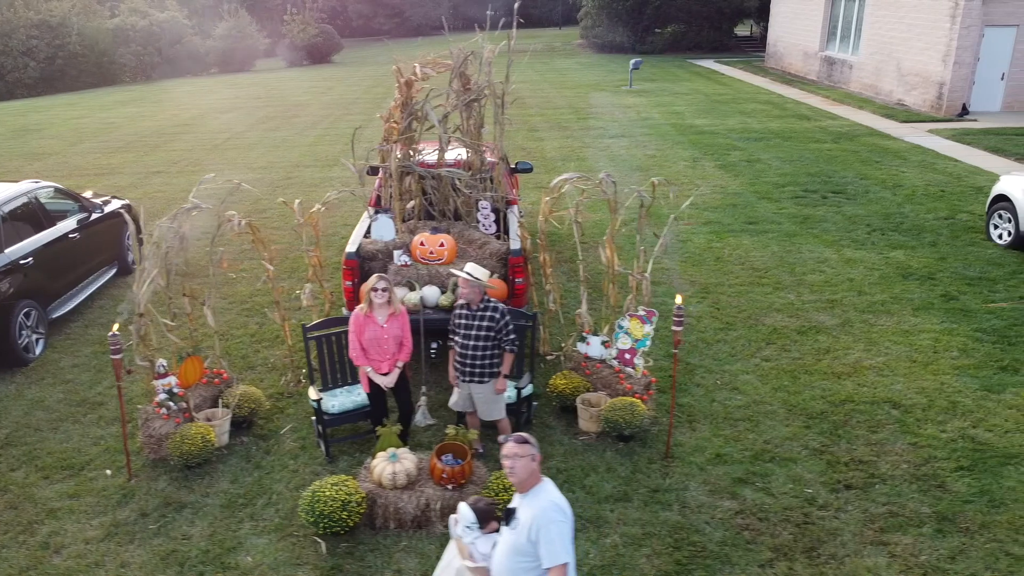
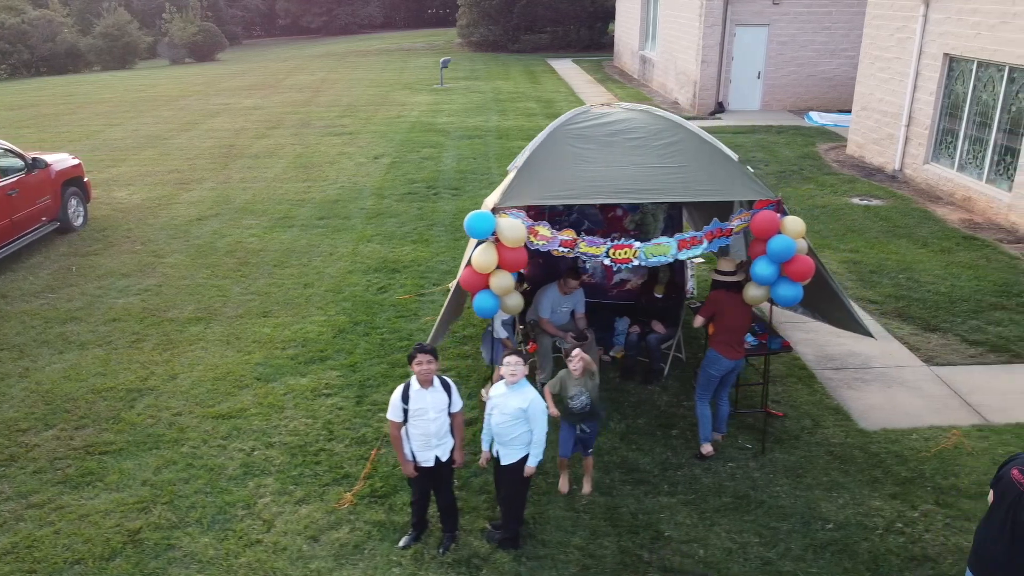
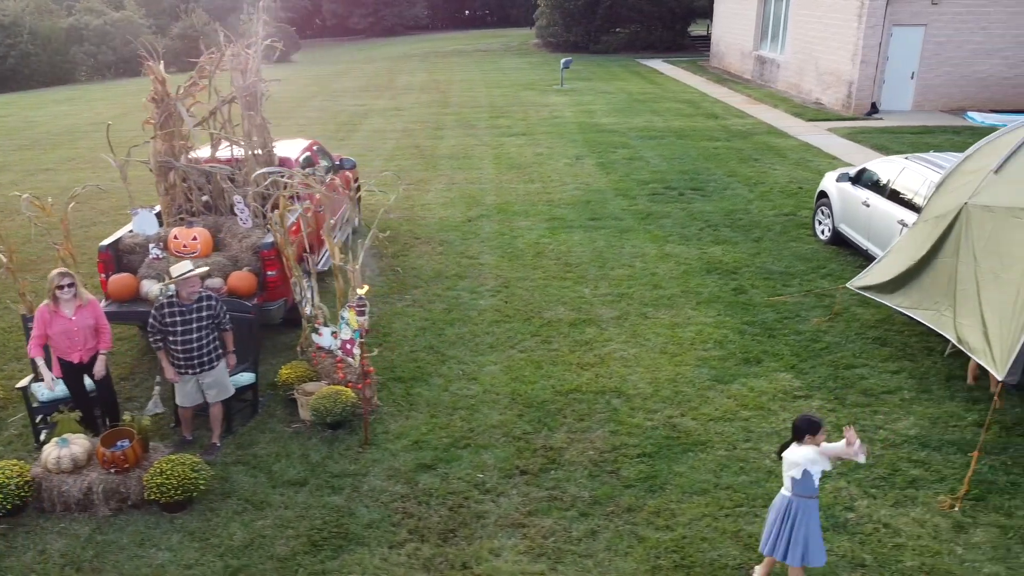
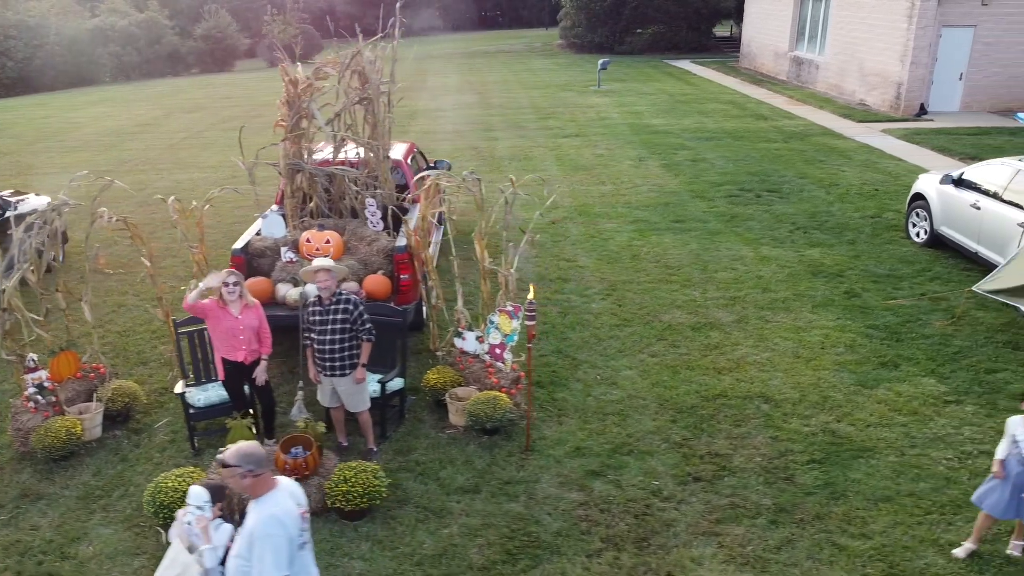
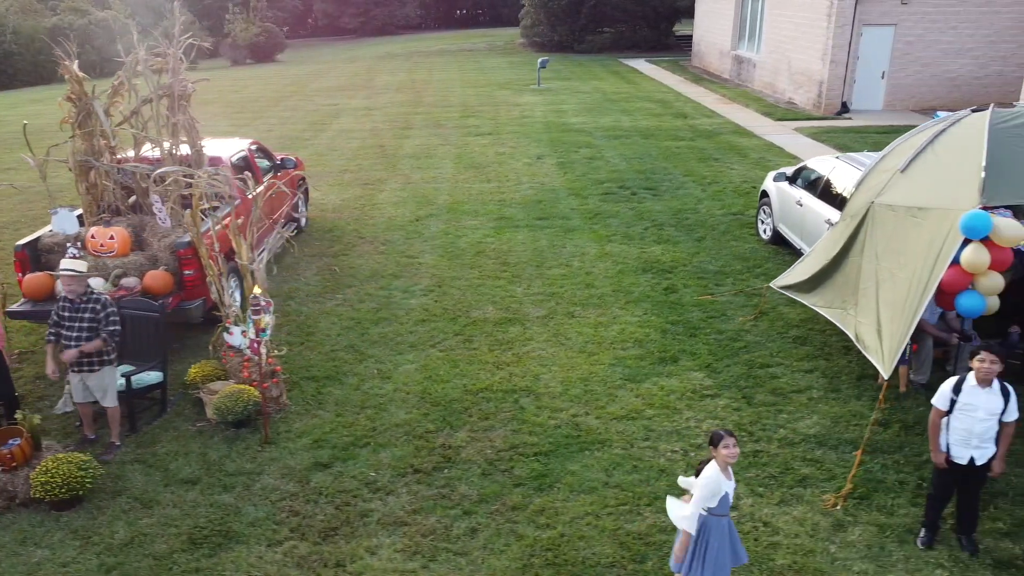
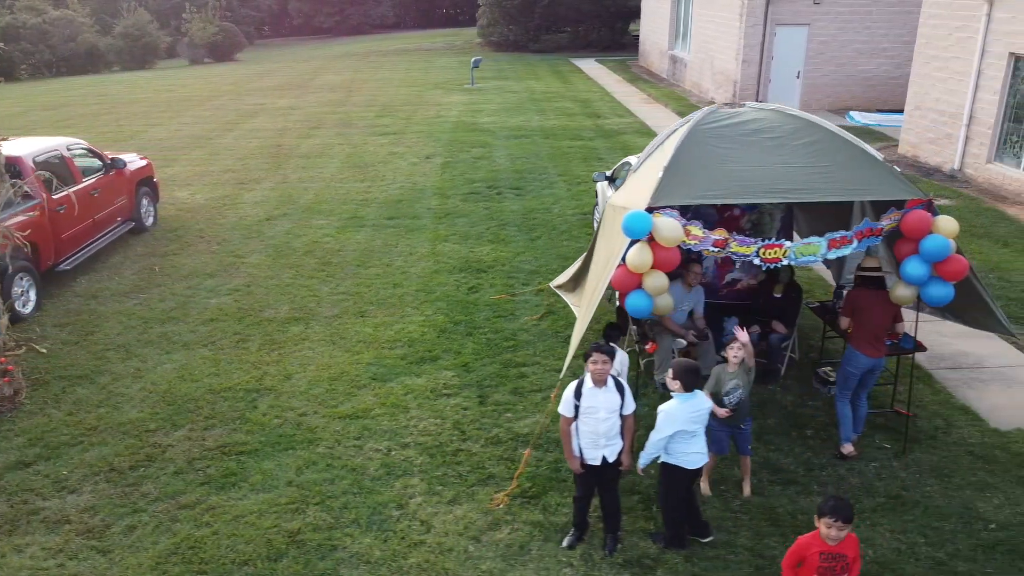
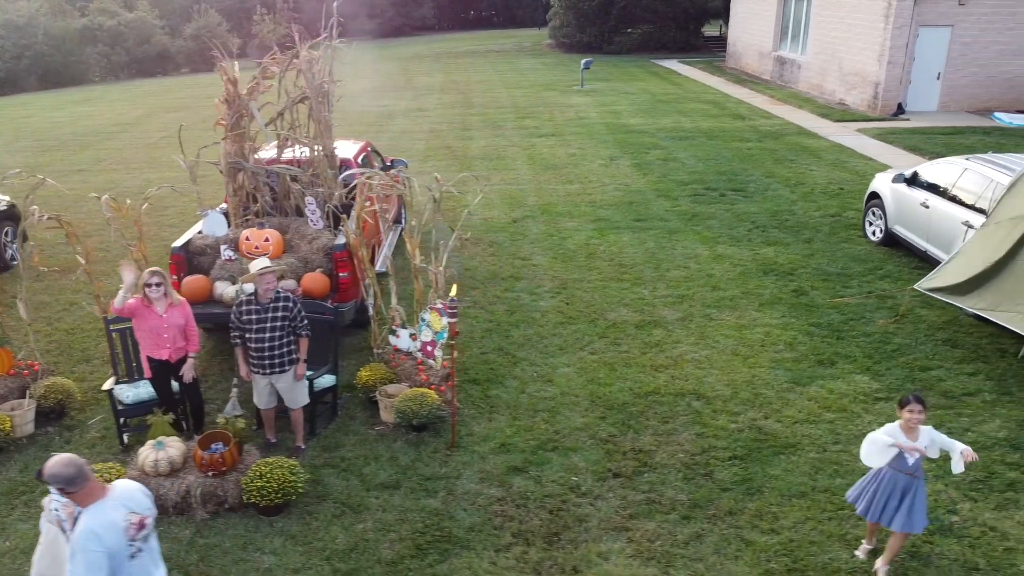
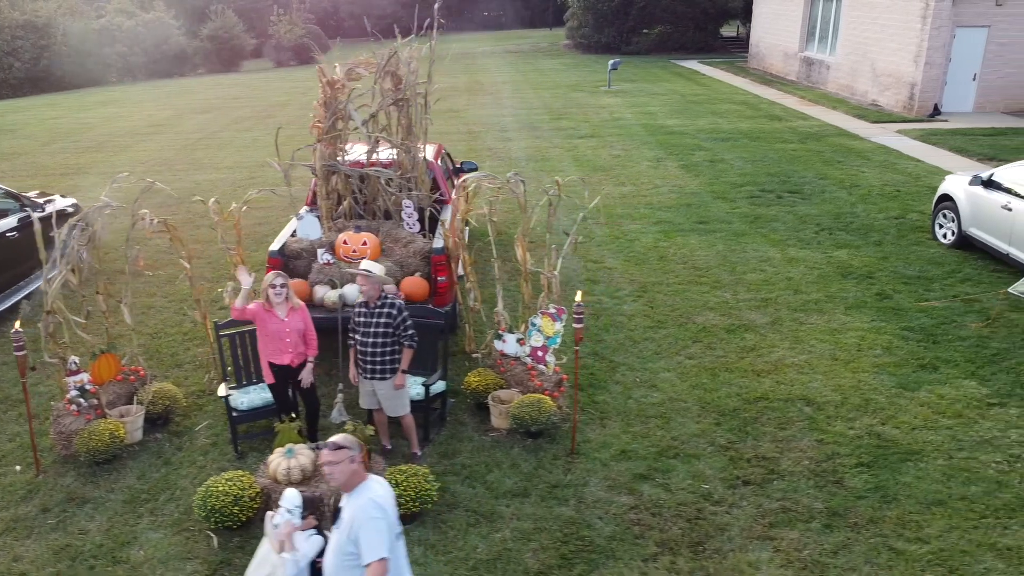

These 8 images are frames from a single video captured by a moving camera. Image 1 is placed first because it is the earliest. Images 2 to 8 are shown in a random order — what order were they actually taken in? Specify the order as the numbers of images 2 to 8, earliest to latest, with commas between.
8, 4, 7, 3, 5, 6, 2
